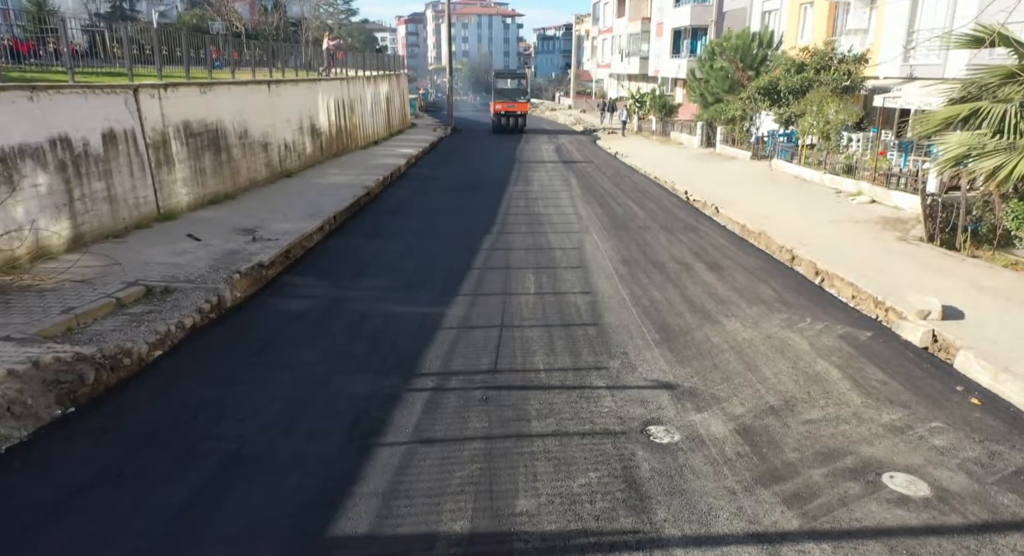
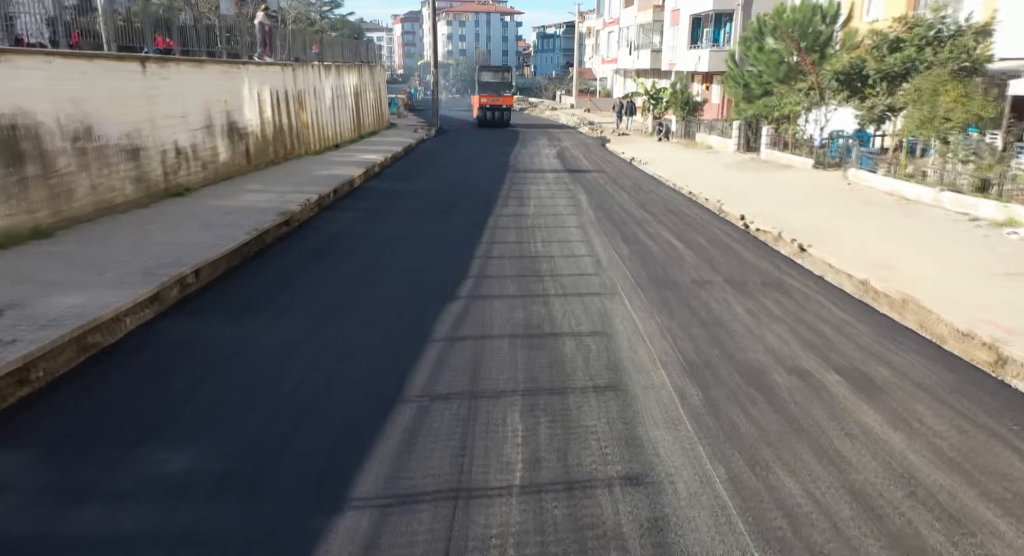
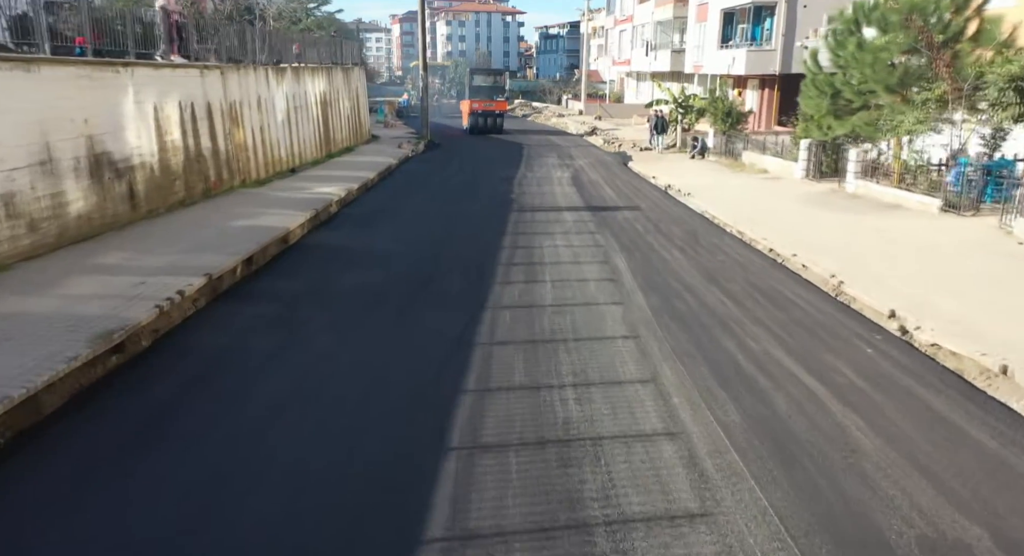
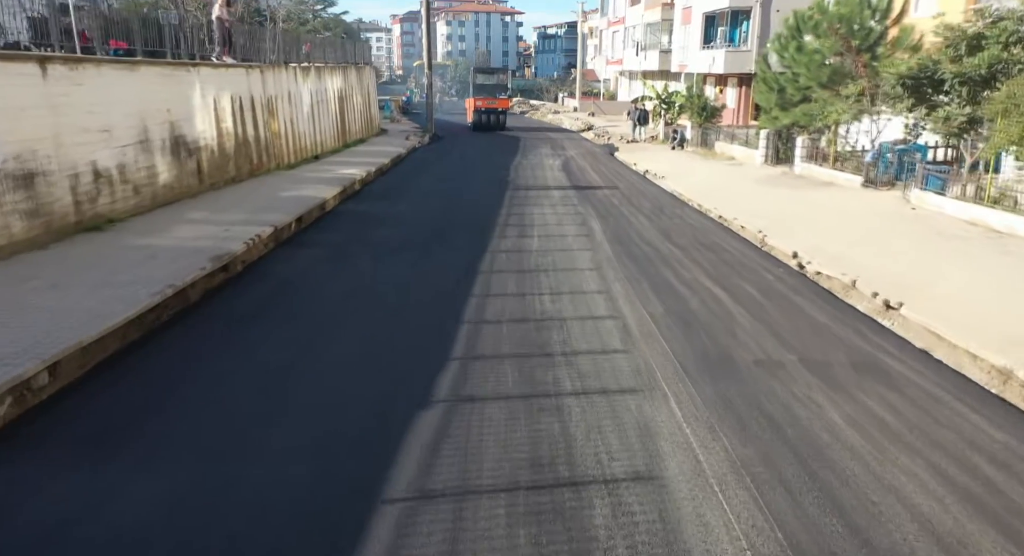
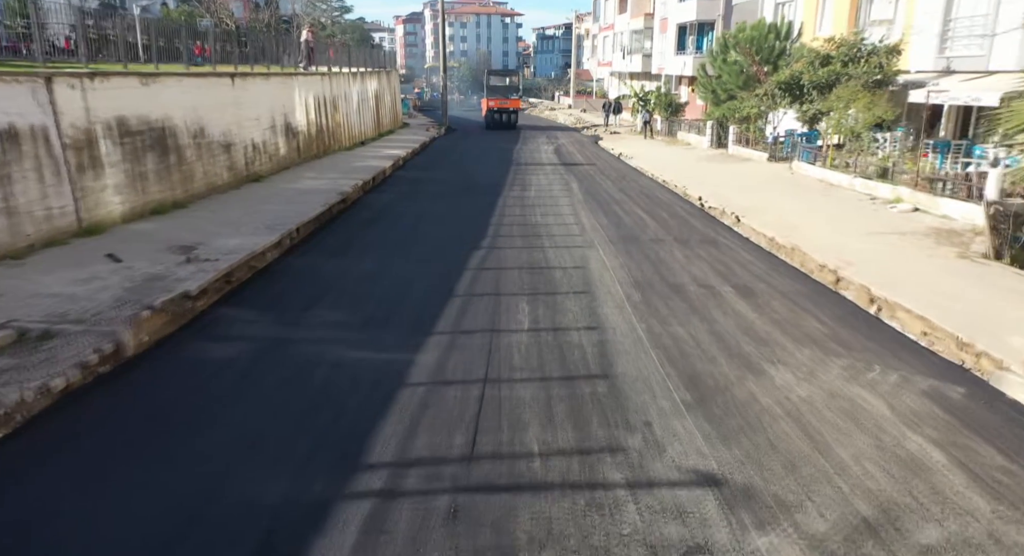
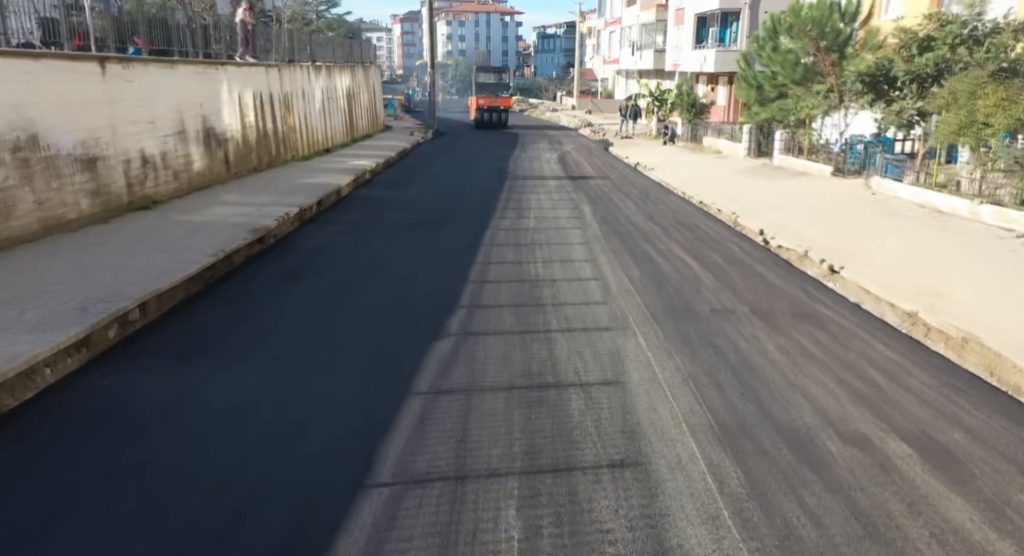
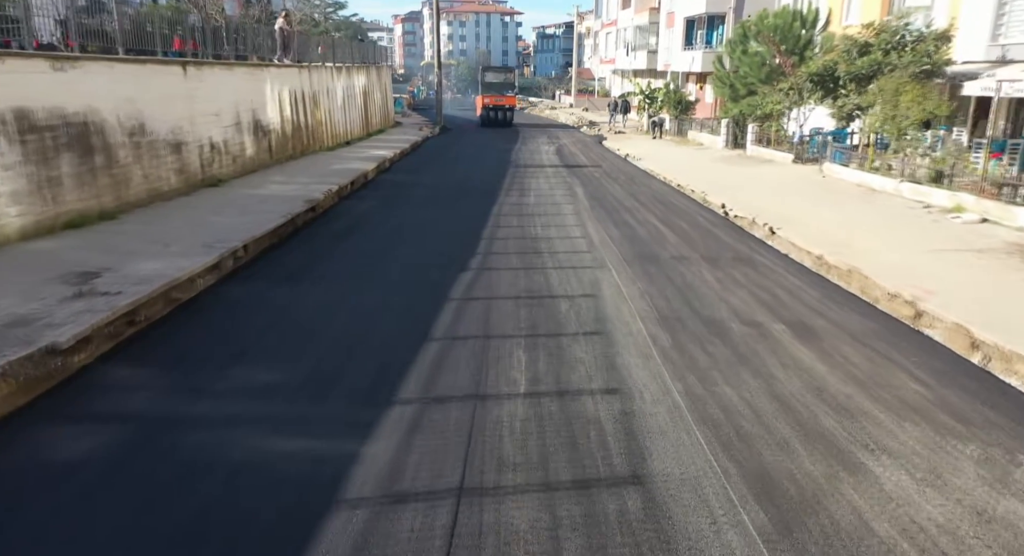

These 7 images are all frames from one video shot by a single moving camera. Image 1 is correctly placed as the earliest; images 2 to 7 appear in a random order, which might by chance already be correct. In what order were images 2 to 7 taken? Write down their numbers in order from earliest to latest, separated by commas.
5, 7, 2, 6, 4, 3
